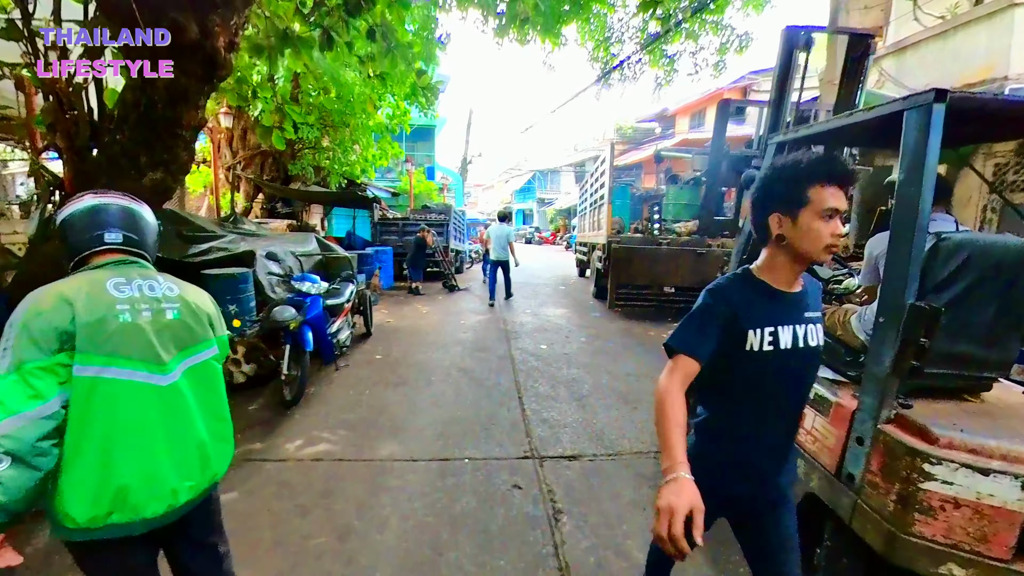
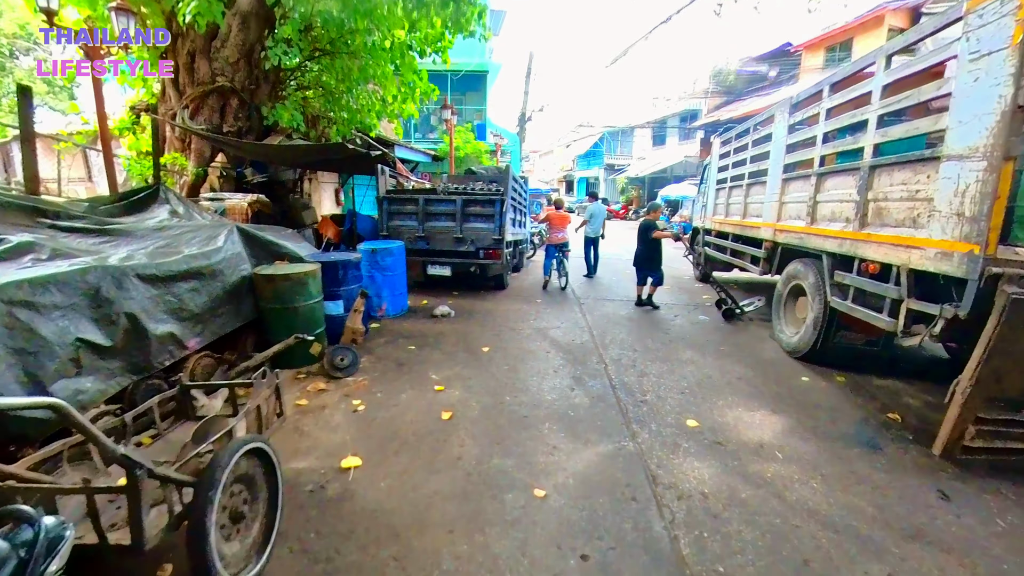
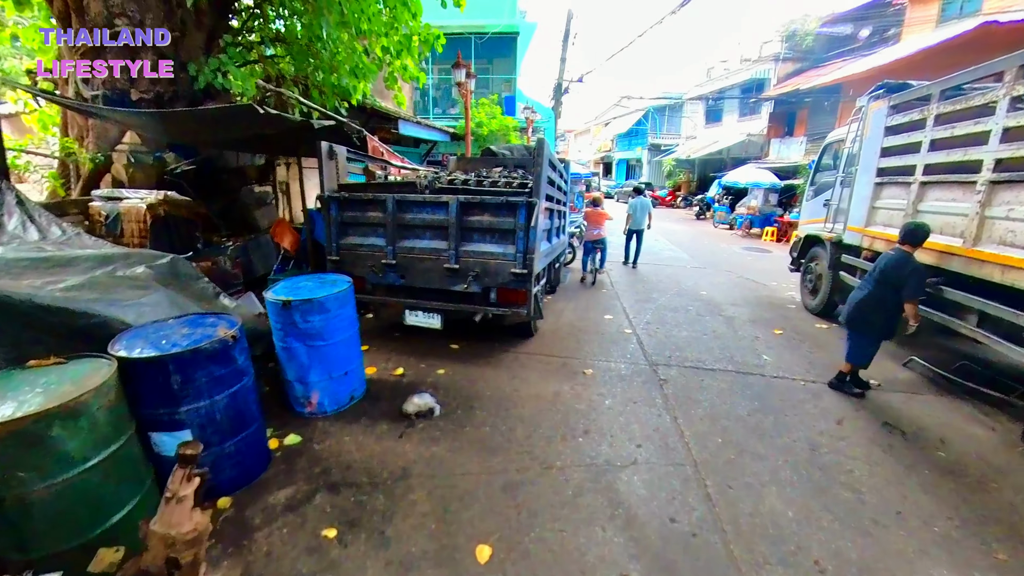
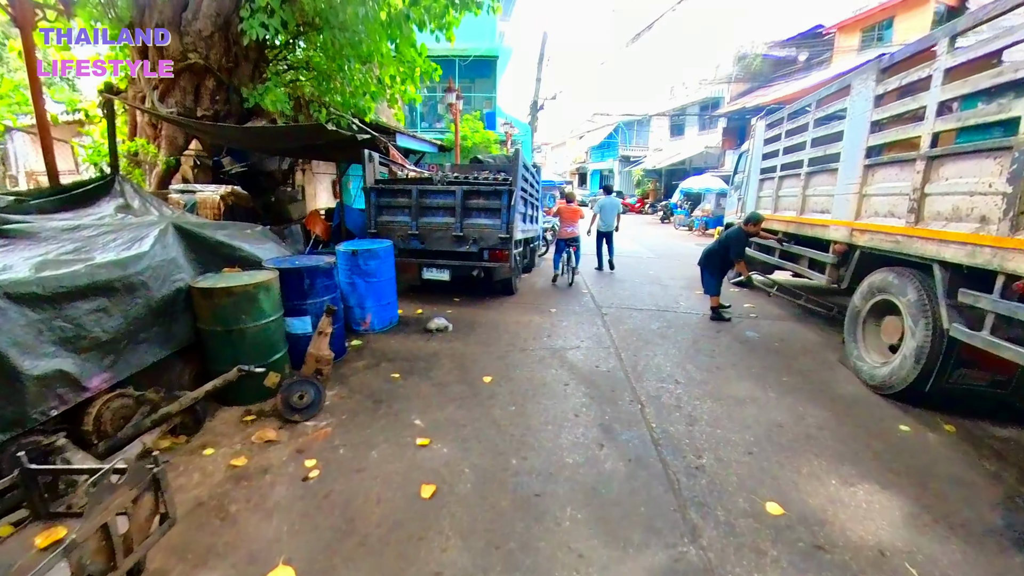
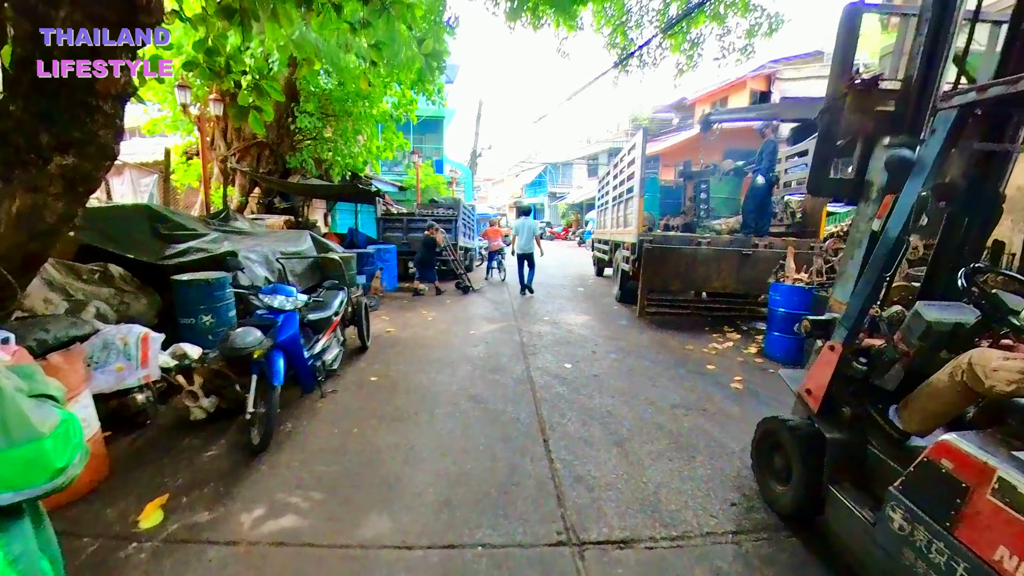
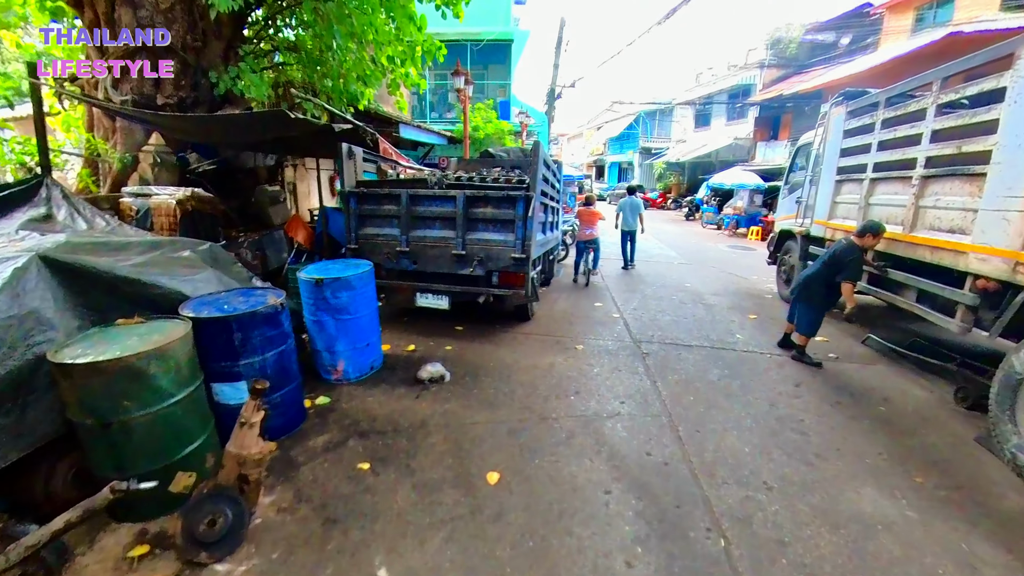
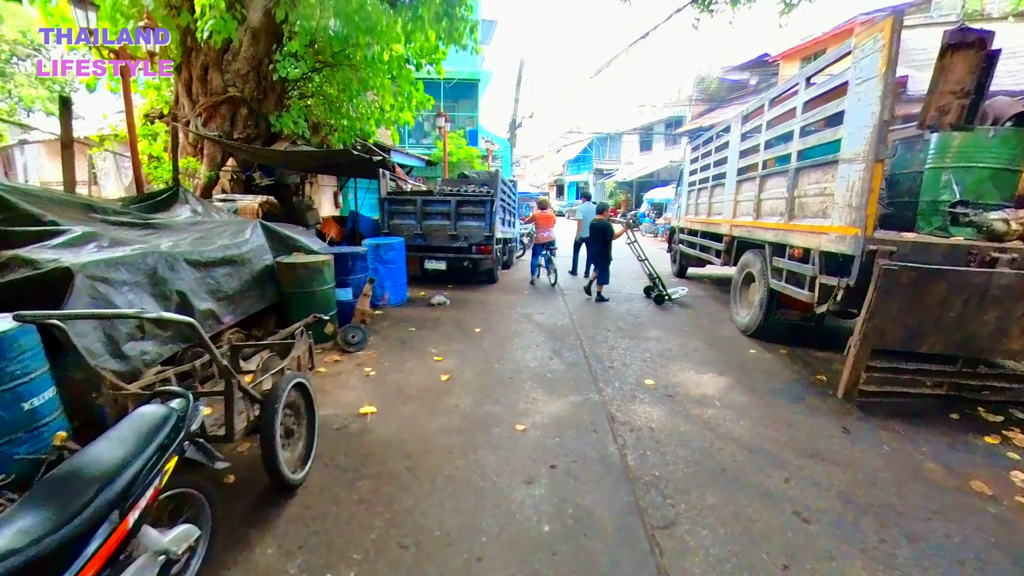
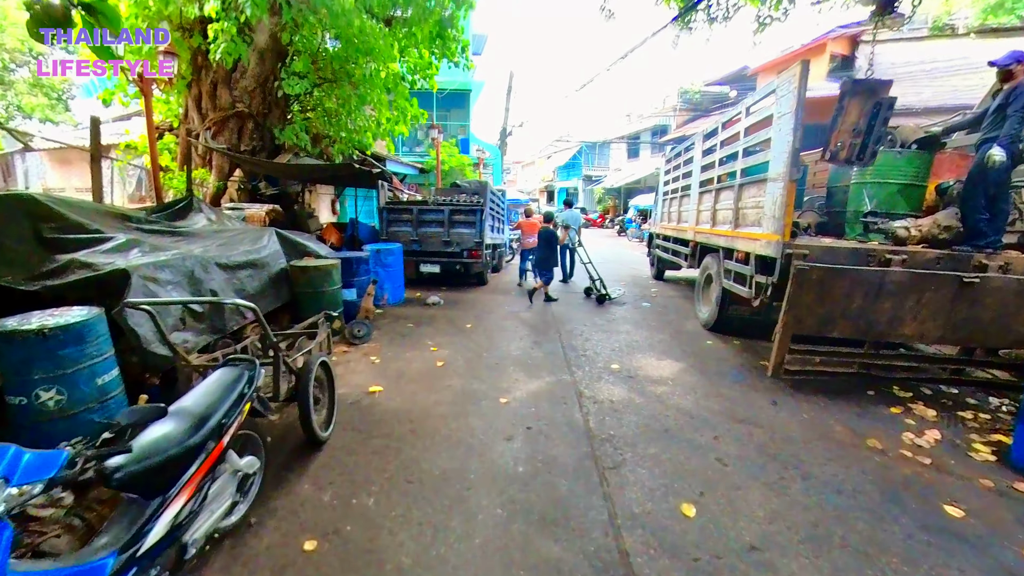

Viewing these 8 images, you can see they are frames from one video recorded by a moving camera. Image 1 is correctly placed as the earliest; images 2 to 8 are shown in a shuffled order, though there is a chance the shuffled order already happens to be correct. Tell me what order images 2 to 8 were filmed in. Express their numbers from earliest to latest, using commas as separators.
5, 8, 7, 2, 4, 6, 3
